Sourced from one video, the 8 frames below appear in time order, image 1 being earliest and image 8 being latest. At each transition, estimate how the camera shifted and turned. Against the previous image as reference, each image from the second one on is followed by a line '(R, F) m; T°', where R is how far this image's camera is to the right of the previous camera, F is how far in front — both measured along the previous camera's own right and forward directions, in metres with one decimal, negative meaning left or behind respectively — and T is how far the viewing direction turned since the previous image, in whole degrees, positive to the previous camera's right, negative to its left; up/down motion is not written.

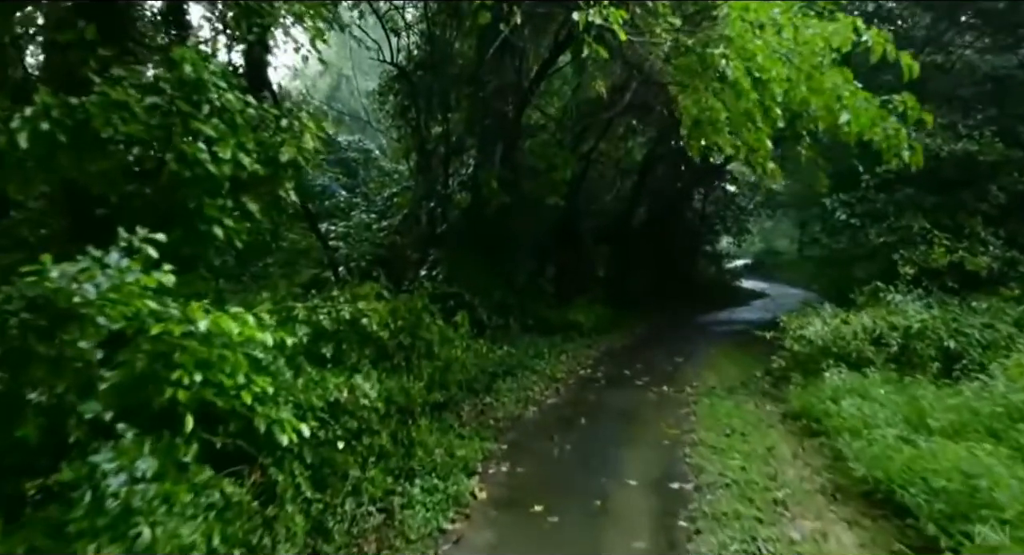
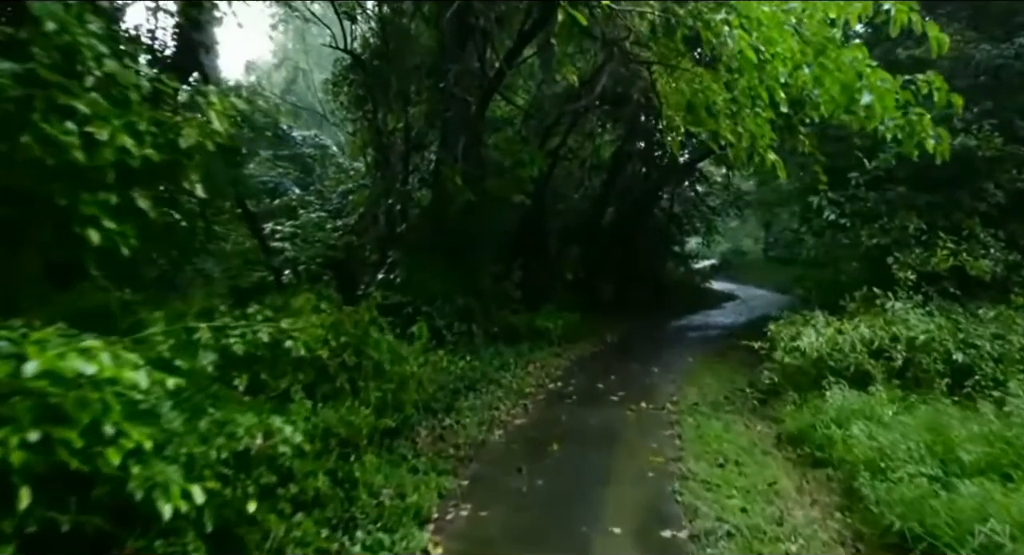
(0.0, +1.0) m; +3°
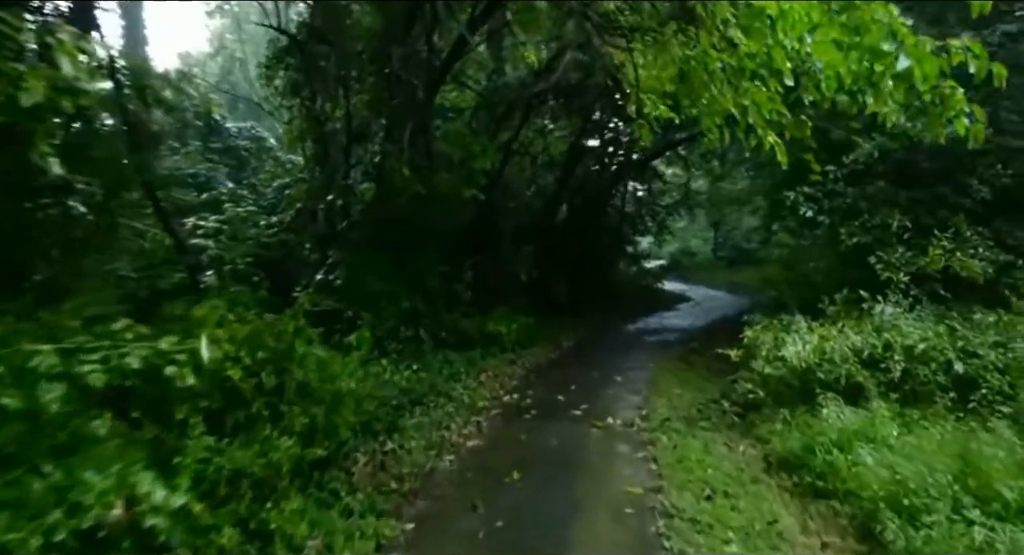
(0.0, +1.0) m; +4°
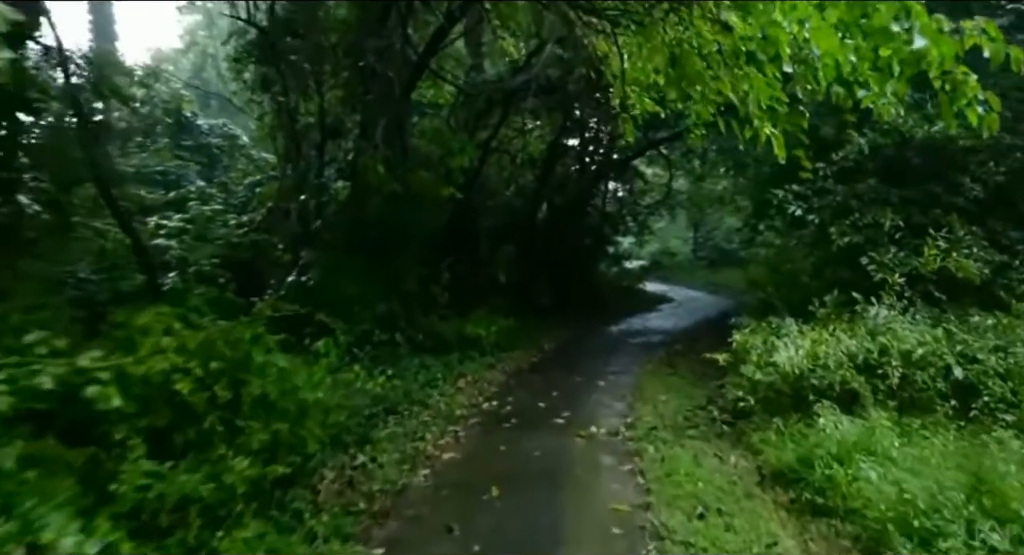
(0.0, +0.4) m; +1°
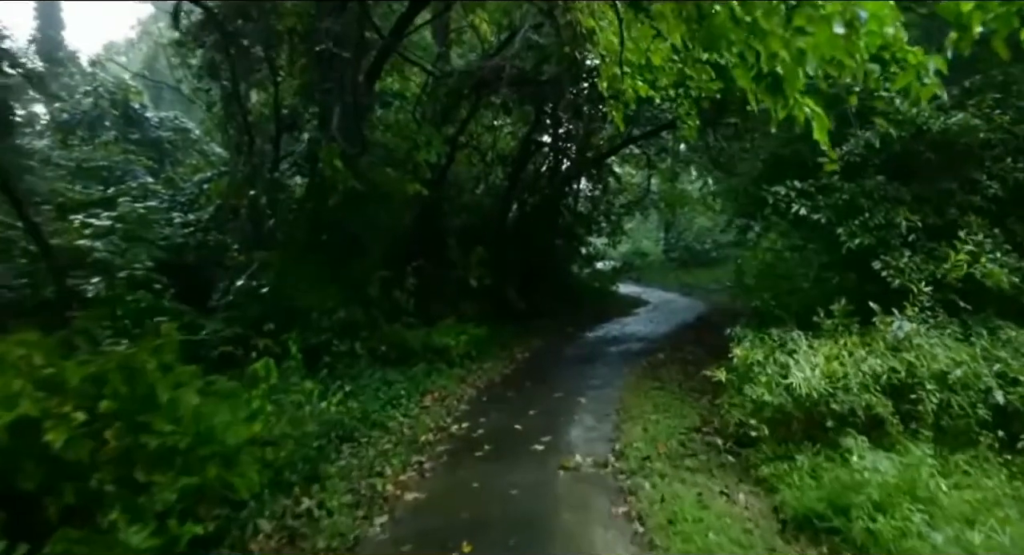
(0.0, +1.0) m; +2°
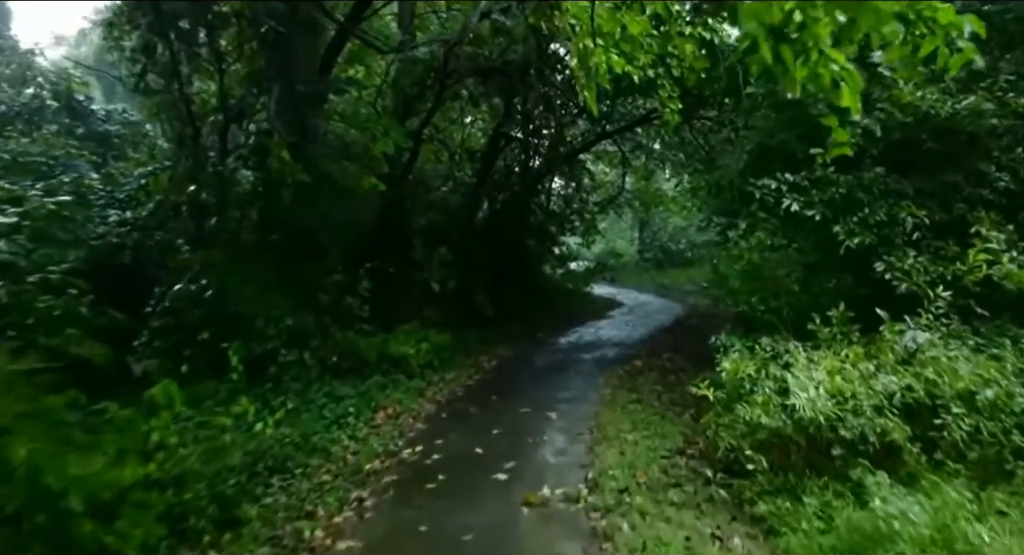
(+0.1, +0.9) m; +2°
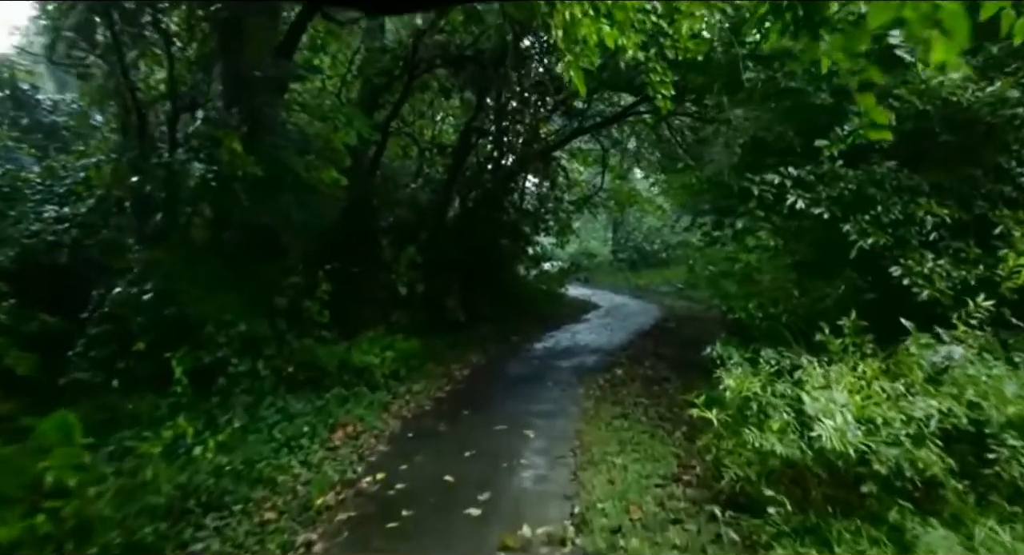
(0.0, +0.8) m; +2°
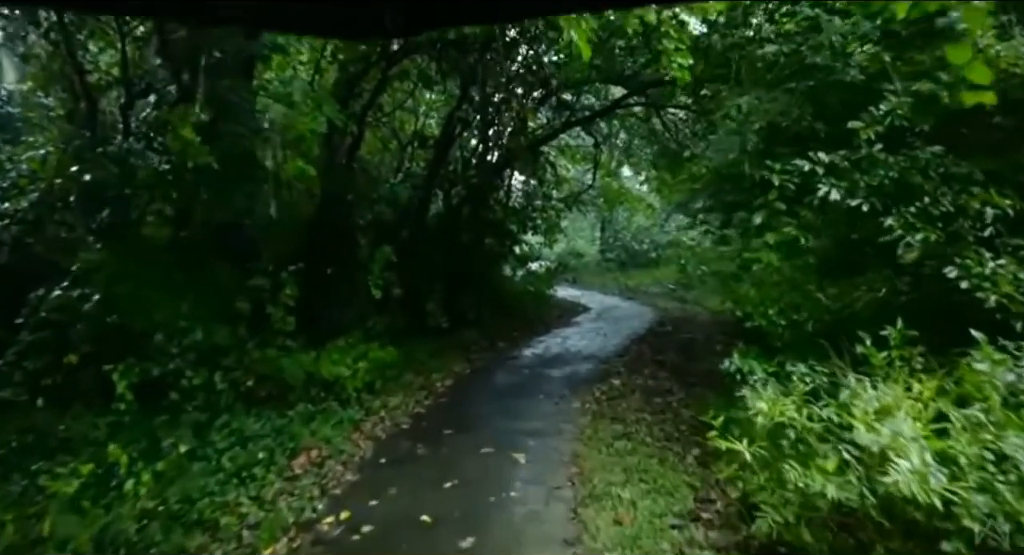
(0.0, +0.9) m; +1°
